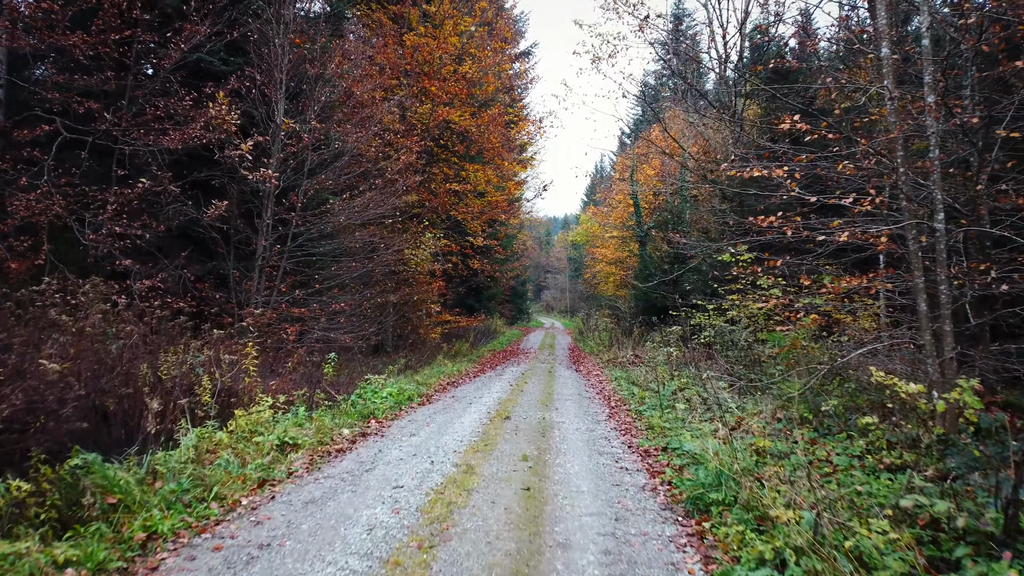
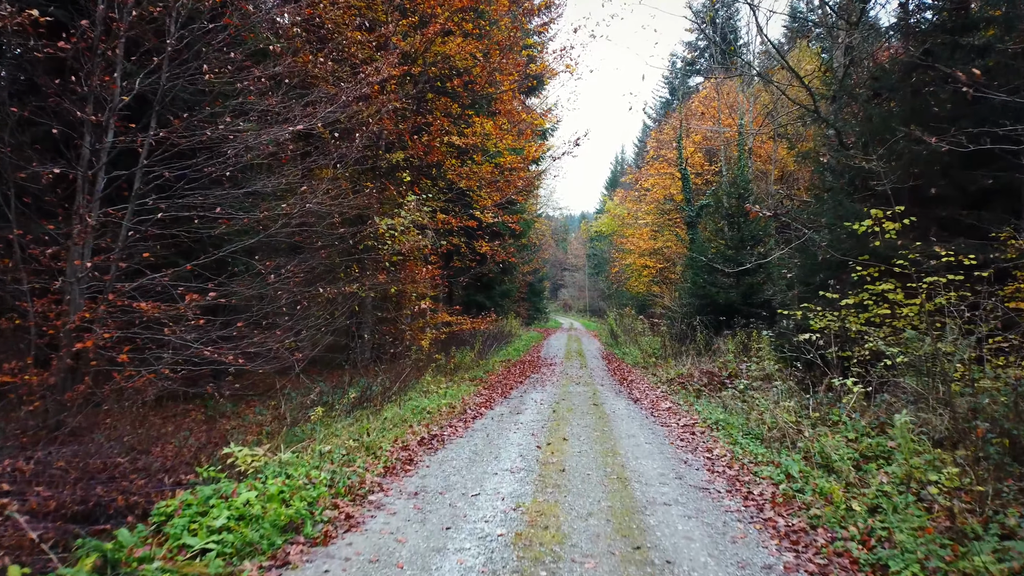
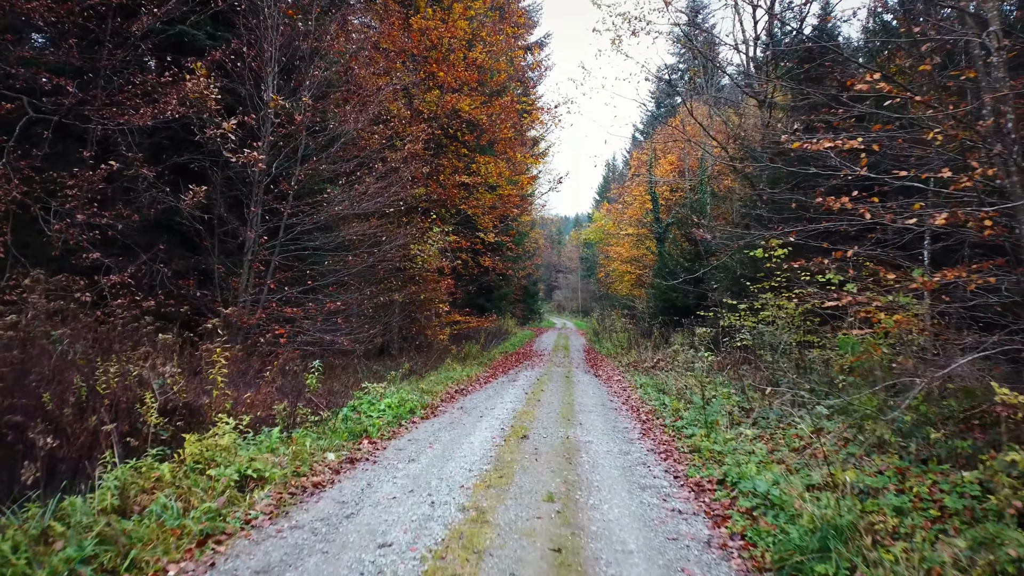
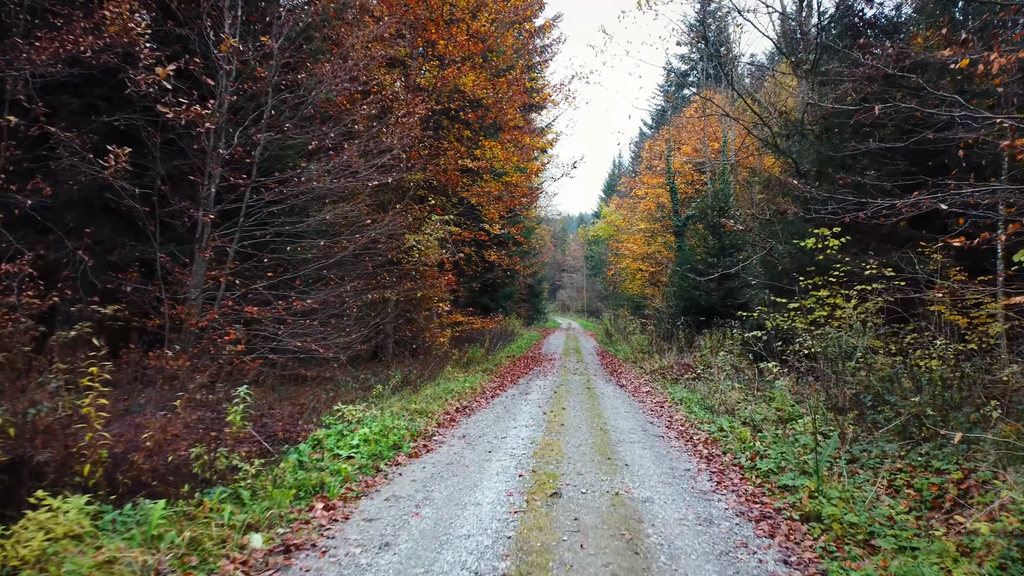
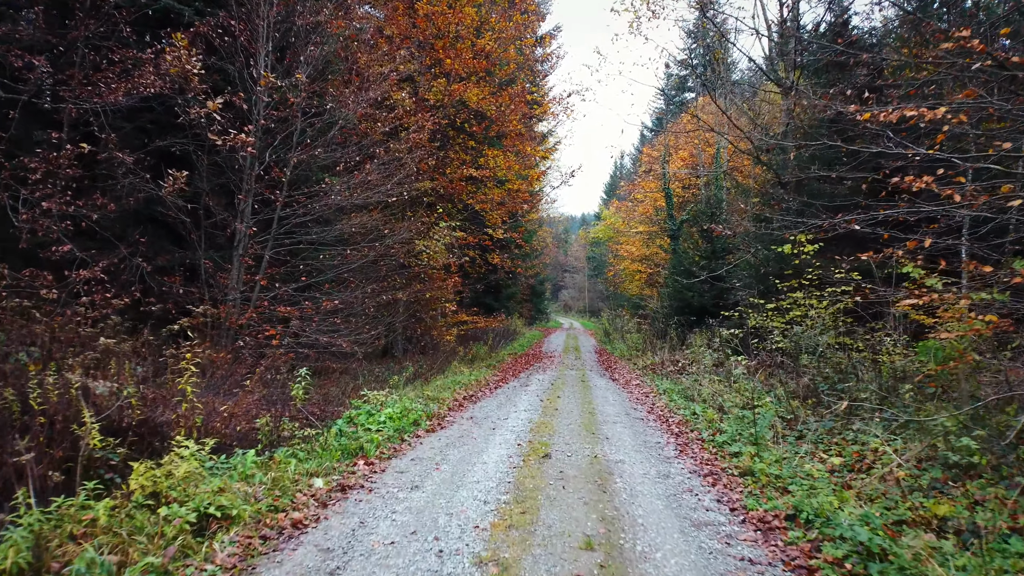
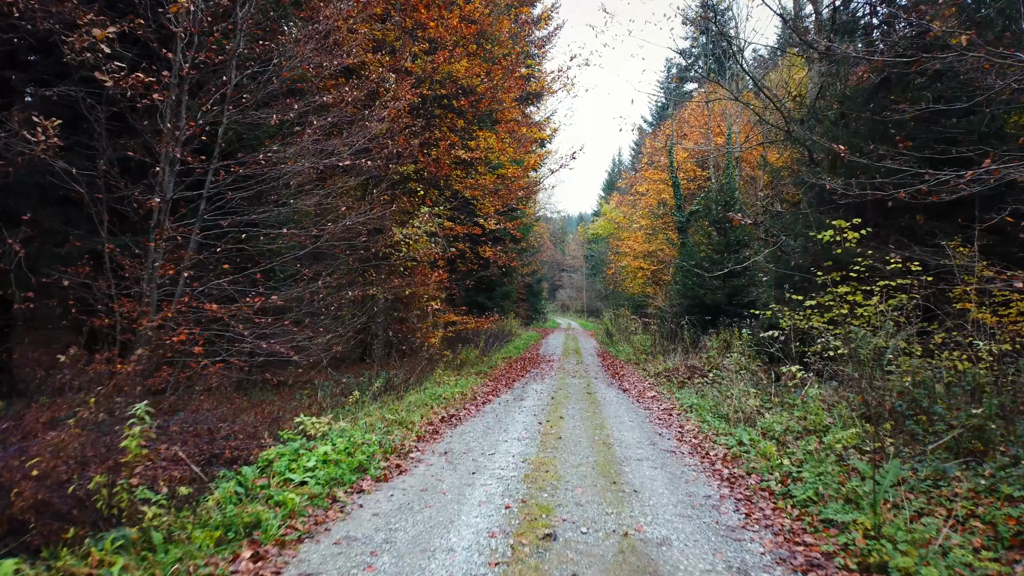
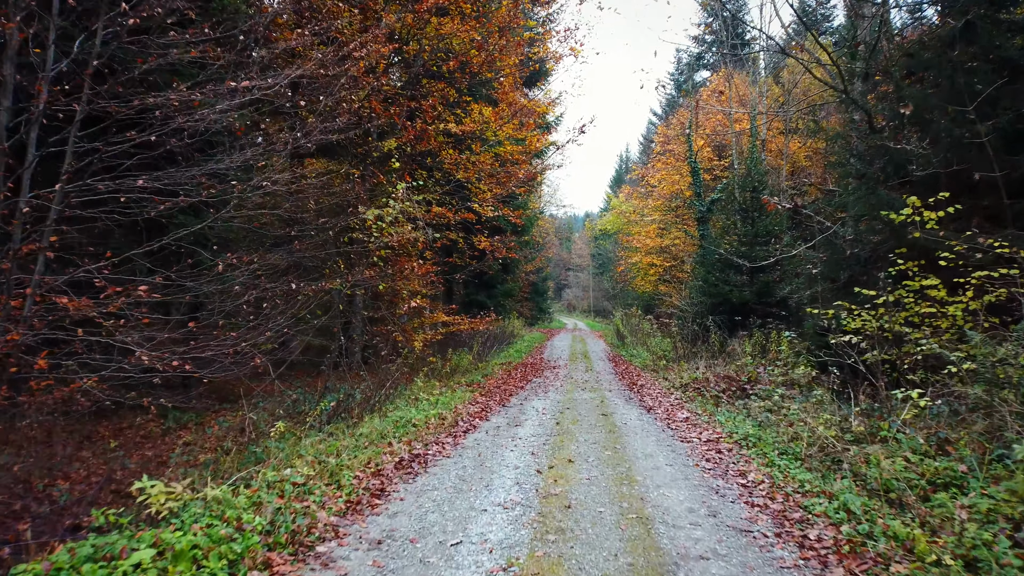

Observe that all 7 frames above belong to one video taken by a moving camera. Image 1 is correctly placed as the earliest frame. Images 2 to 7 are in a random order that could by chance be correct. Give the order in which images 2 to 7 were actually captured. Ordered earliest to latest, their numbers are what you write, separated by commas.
3, 5, 4, 6, 2, 7
